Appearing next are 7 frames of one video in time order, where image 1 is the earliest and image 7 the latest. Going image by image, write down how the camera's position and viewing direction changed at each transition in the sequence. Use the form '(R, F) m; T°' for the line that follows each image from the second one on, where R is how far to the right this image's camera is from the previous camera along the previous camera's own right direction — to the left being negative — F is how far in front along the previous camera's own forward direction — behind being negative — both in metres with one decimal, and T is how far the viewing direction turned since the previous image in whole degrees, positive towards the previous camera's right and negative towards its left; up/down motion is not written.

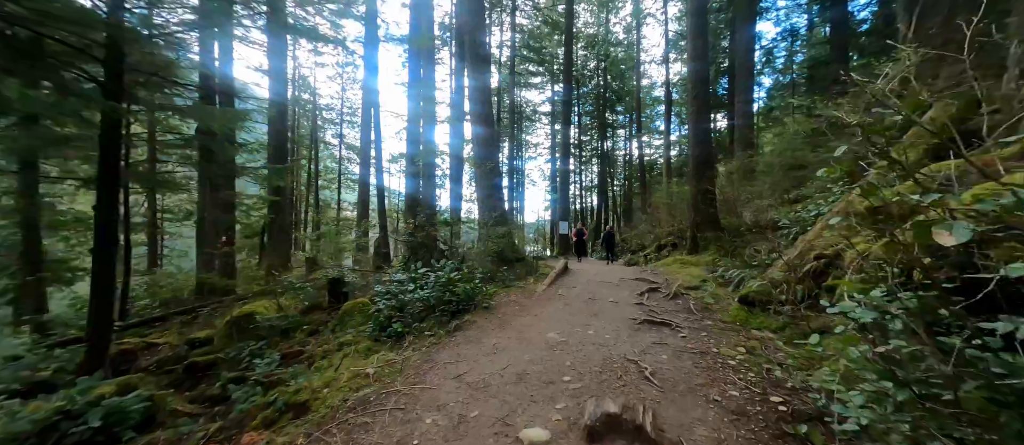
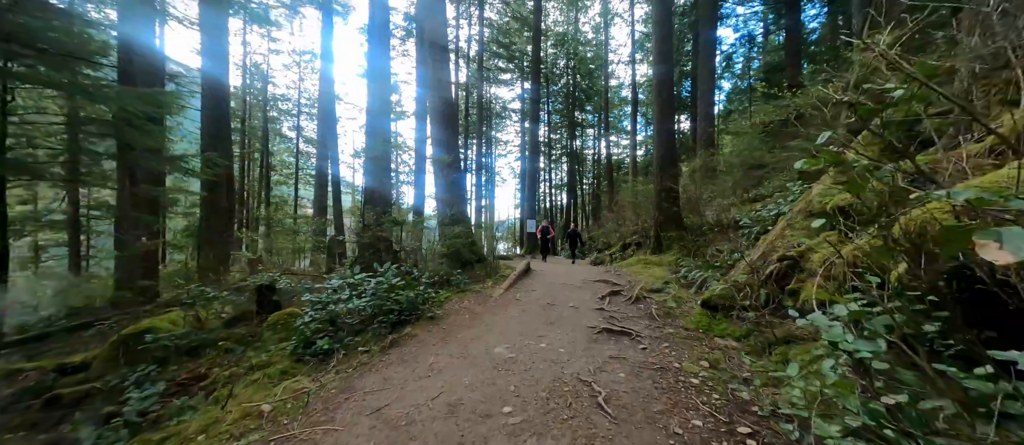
(+0.3, +0.4) m; +5°
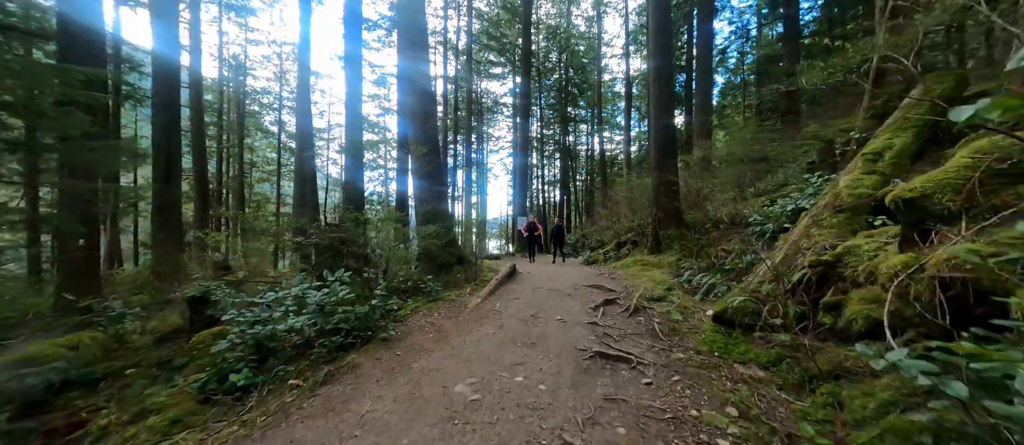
(+0.2, +0.7) m; +1°
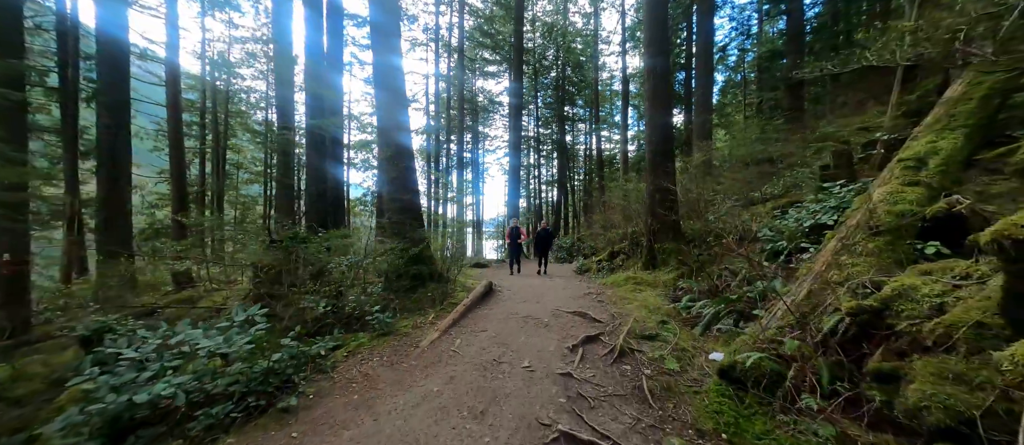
(+0.4, +0.8) m; 0°
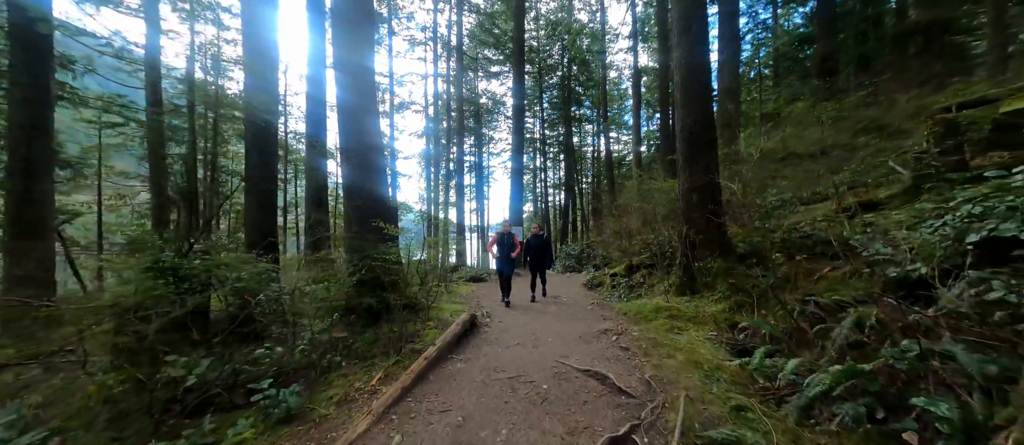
(+0.3, +1.5) m; -1°
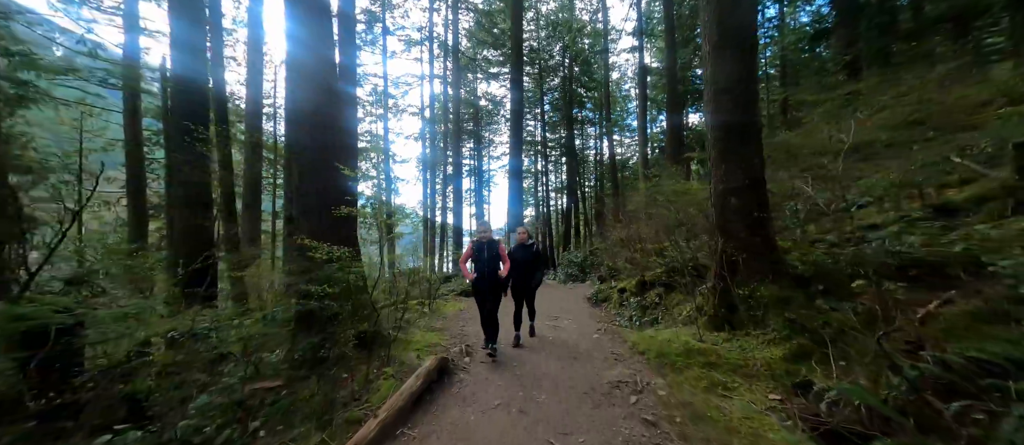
(+0.2, +1.1) m; 0°
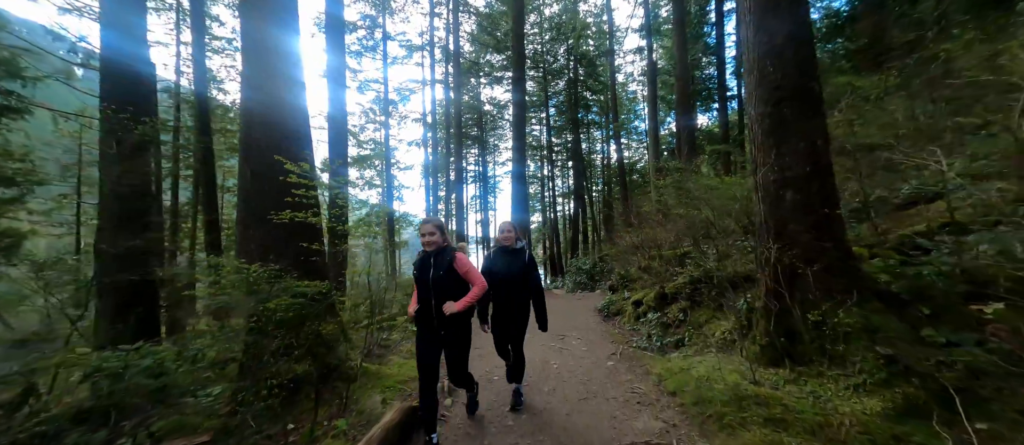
(+0.2, +0.8) m; -1°
